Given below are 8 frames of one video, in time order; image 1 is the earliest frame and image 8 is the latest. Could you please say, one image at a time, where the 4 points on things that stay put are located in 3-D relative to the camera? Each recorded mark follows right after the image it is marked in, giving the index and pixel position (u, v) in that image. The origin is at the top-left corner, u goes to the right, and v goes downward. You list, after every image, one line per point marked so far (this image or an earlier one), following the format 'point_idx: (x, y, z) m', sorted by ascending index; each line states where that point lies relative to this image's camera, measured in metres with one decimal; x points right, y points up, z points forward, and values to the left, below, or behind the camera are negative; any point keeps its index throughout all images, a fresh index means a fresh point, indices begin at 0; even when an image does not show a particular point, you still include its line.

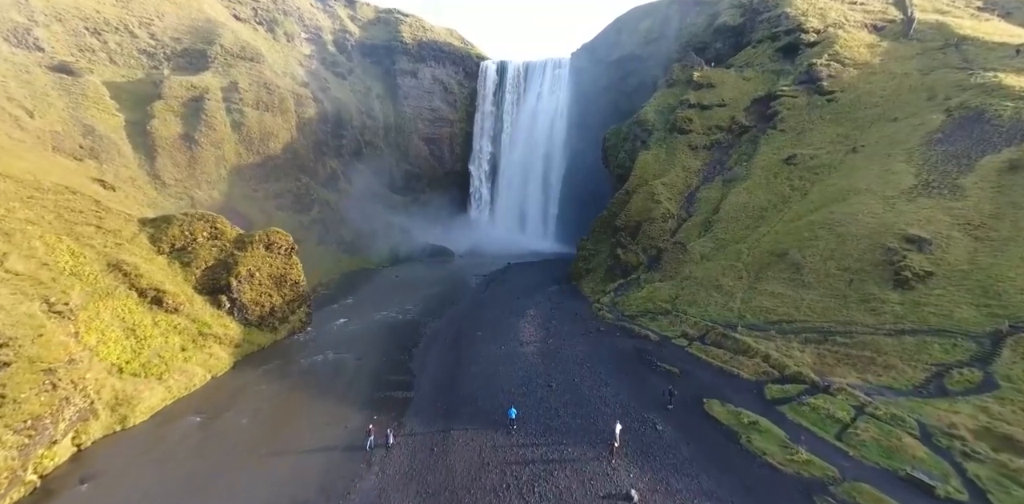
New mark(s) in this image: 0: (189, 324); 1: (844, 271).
0: (-12.1, -2.7, +16.5) m
1: (+14.2, -0.8, +18.8) m
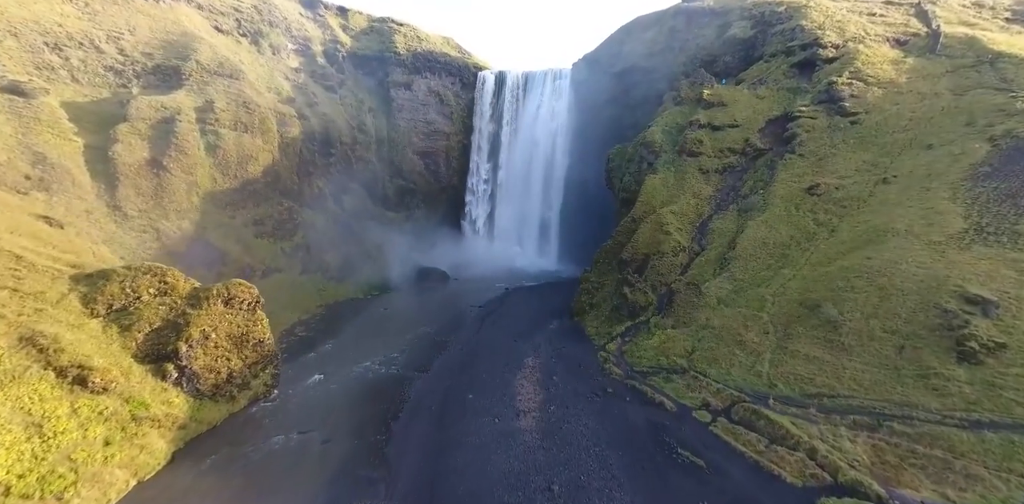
0: (-12.2, -4.8, +13.8) m
1: (+14.0, -3.0, +16.1) m
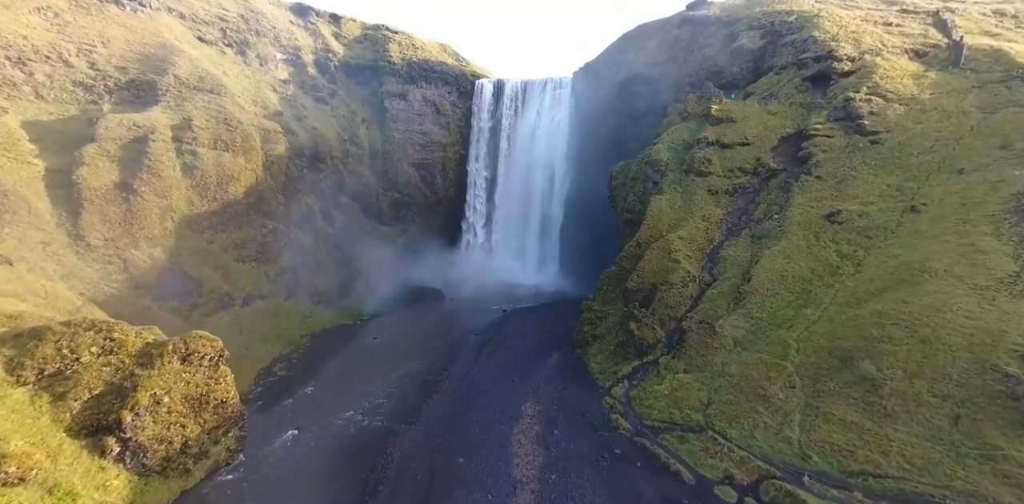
0: (-12.4, -6.5, +11.6) m
1: (+13.8, -4.8, +14.1) m
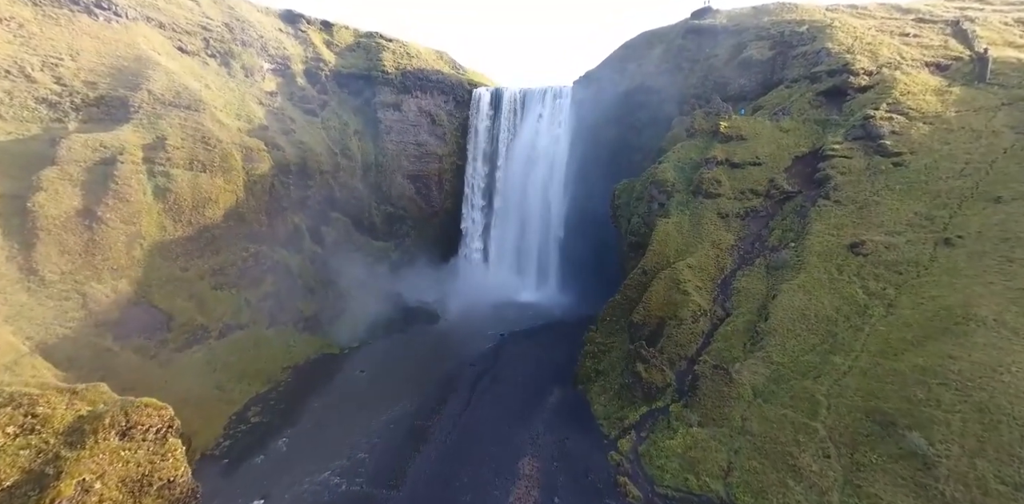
0: (-12.6, -8.2, +9.4) m
1: (+13.6, -6.5, +12.0) m
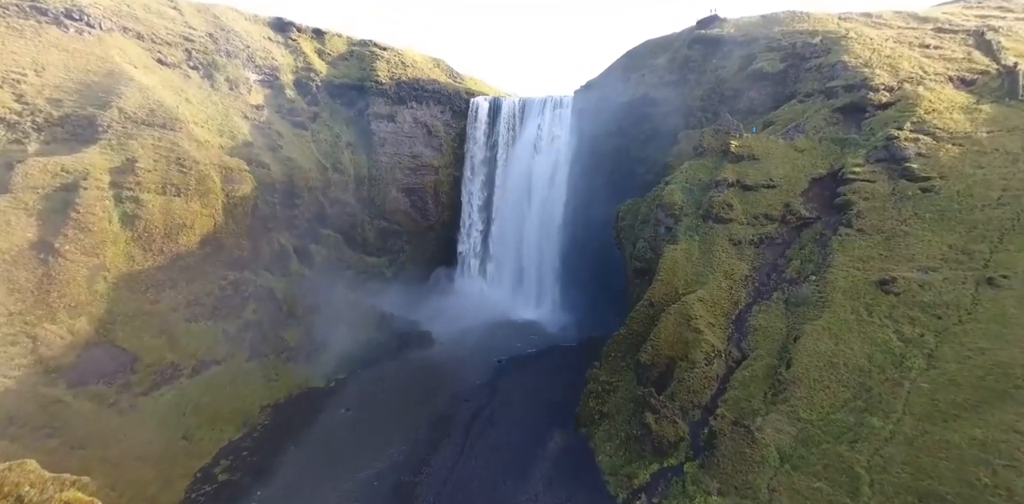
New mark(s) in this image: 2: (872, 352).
0: (-12.7, -9.9, +7.2) m
1: (+13.5, -8.2, +9.8) m
2: (+15.5, -4.3, +18.9) m
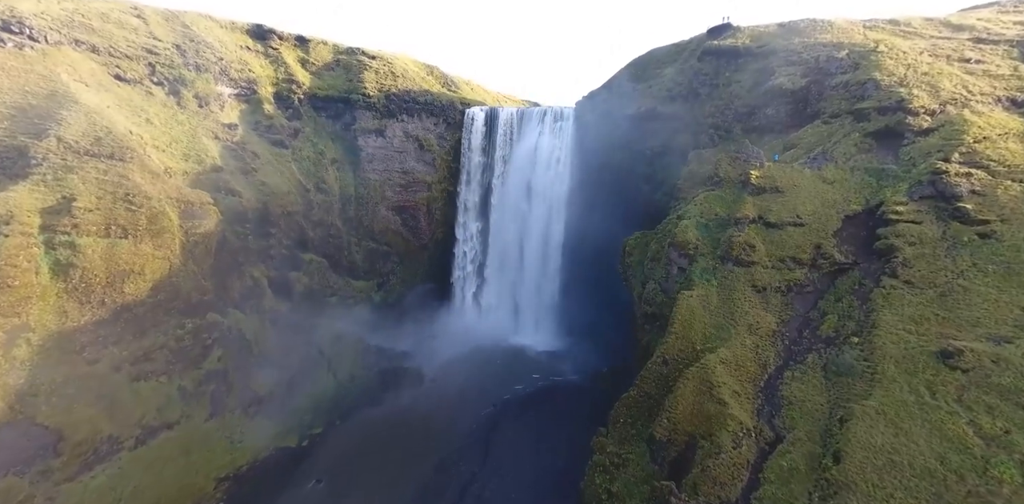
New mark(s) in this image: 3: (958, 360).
0: (-13.0, -12.6, +3.7) m
1: (+13.2, -10.8, +6.4) m
2: (+15.2, -7.0, +15.5) m
3: (+17.8, -4.3, +17.6) m
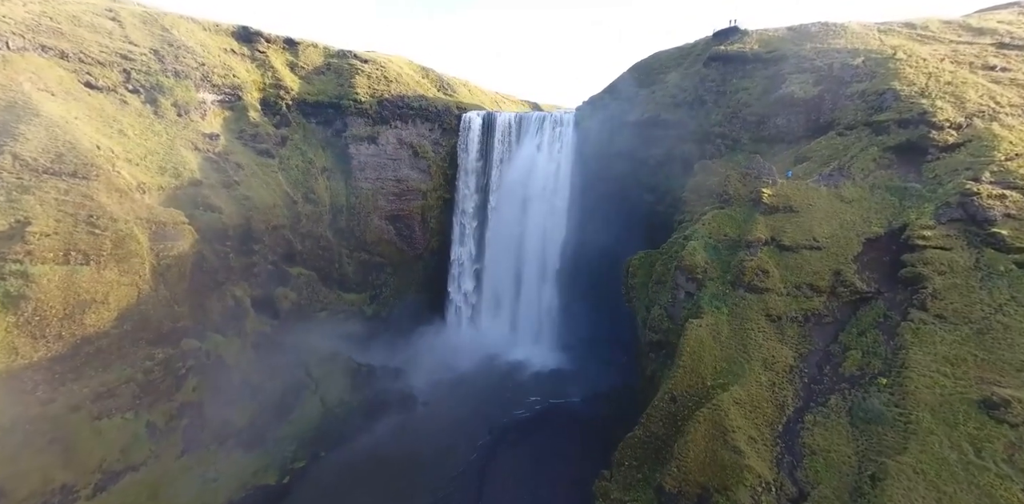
0: (-13.2, -14.0, +1.7) m
1: (+13.0, -12.2, +4.5) m
2: (+15.0, -8.4, +13.6) m
3: (+17.6, -5.7, +15.7) m
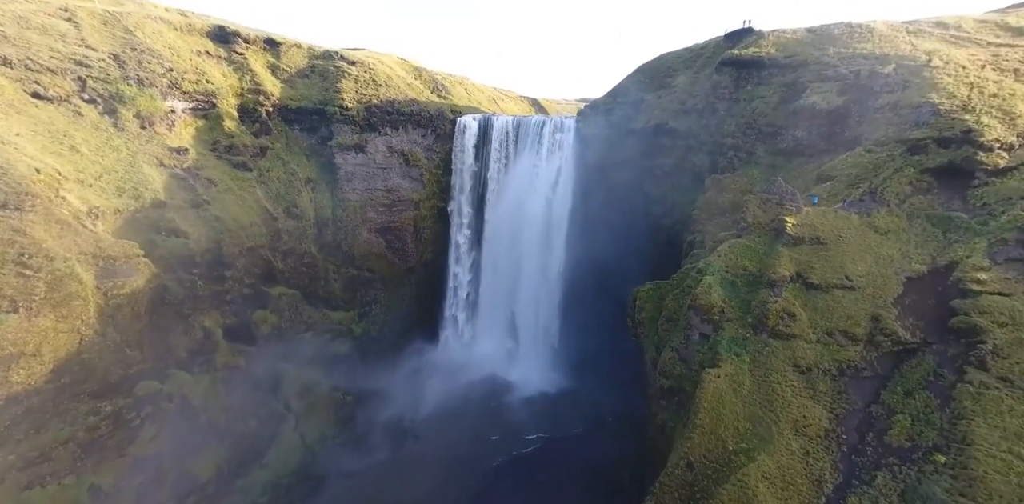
0: (-13.4, -16.2, -1.1) m
1: (+12.7, -14.4, +1.7) m
2: (+14.7, -10.5, +10.8) m
3: (+17.3, -7.8, +12.8) m
